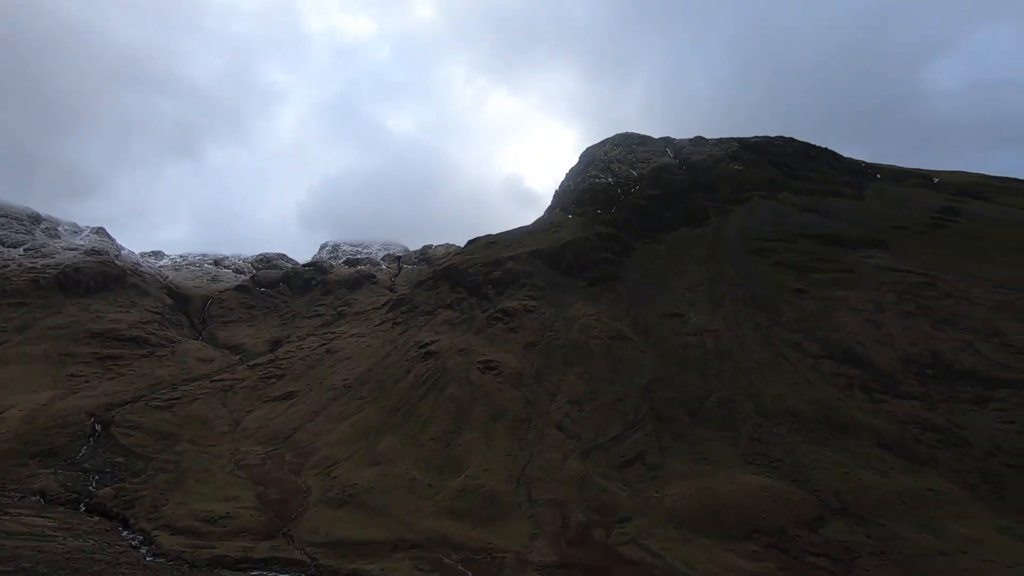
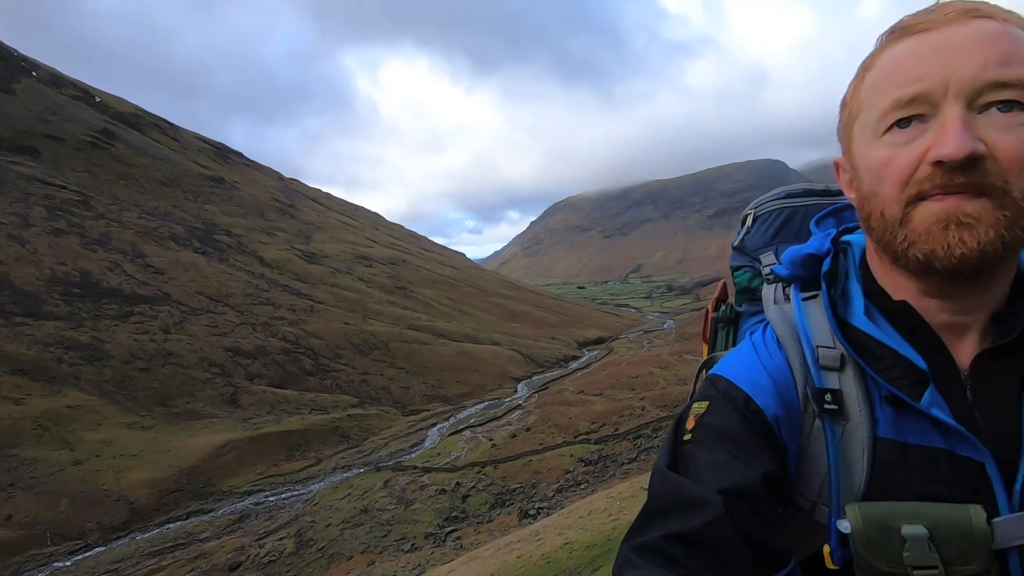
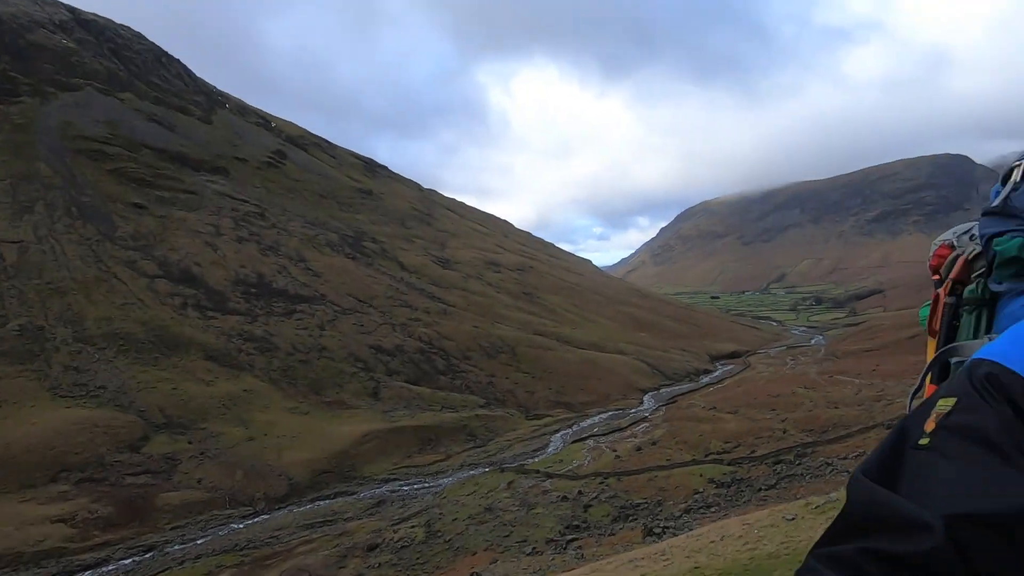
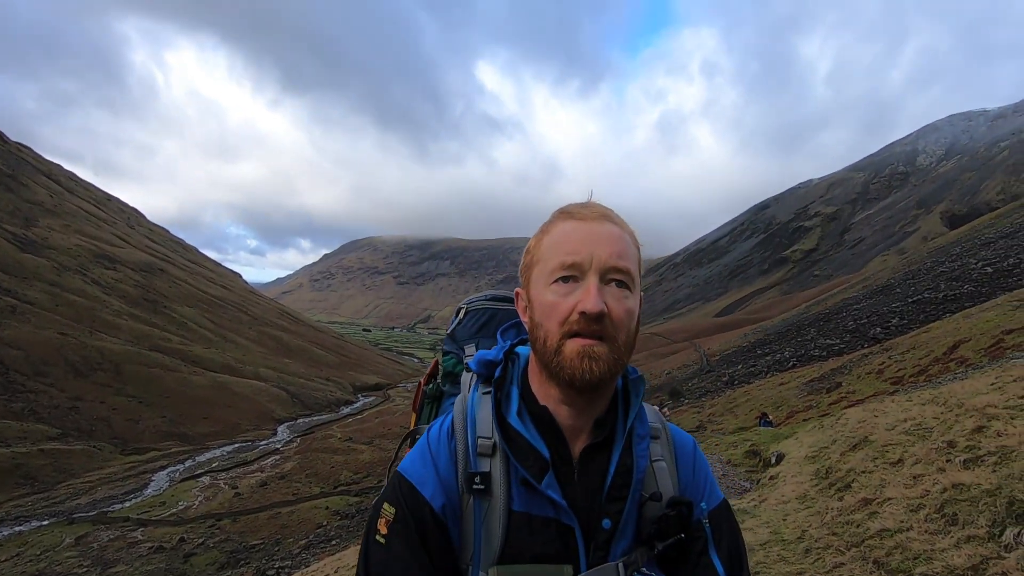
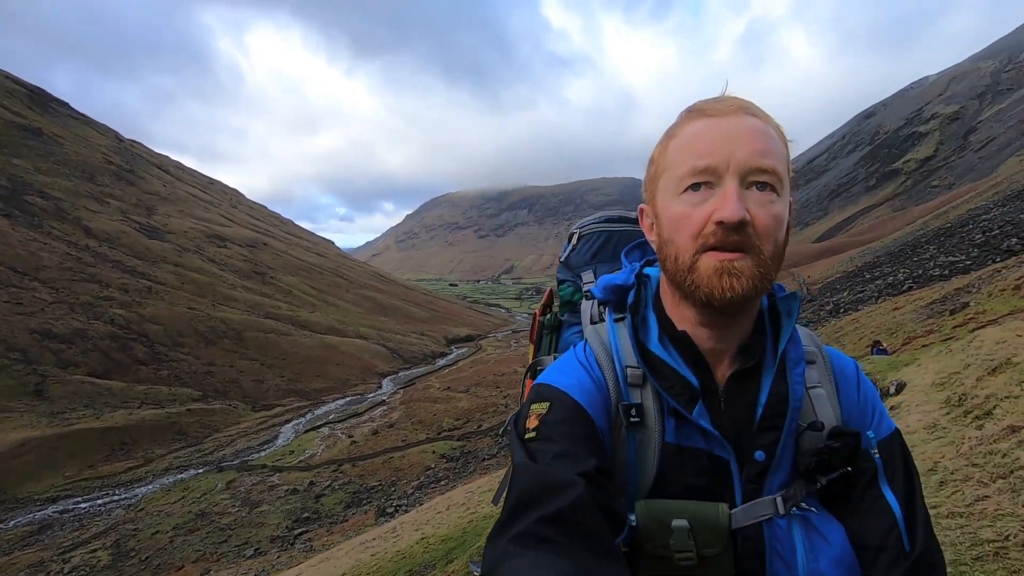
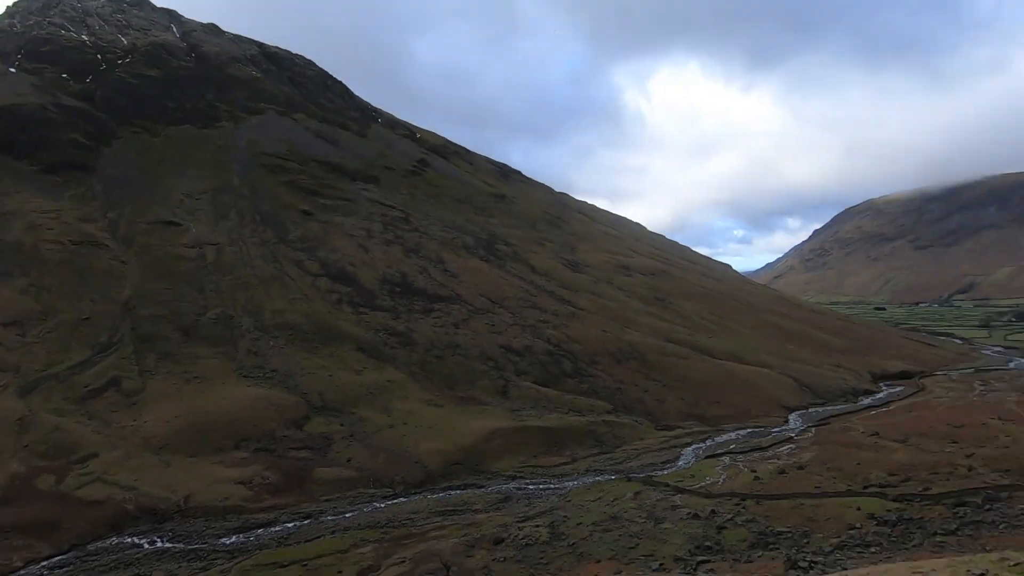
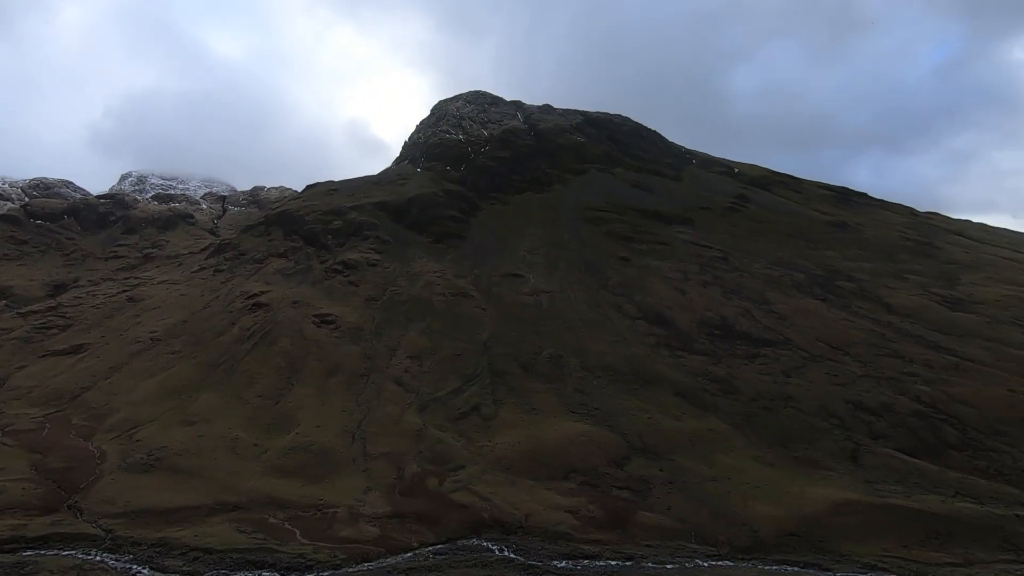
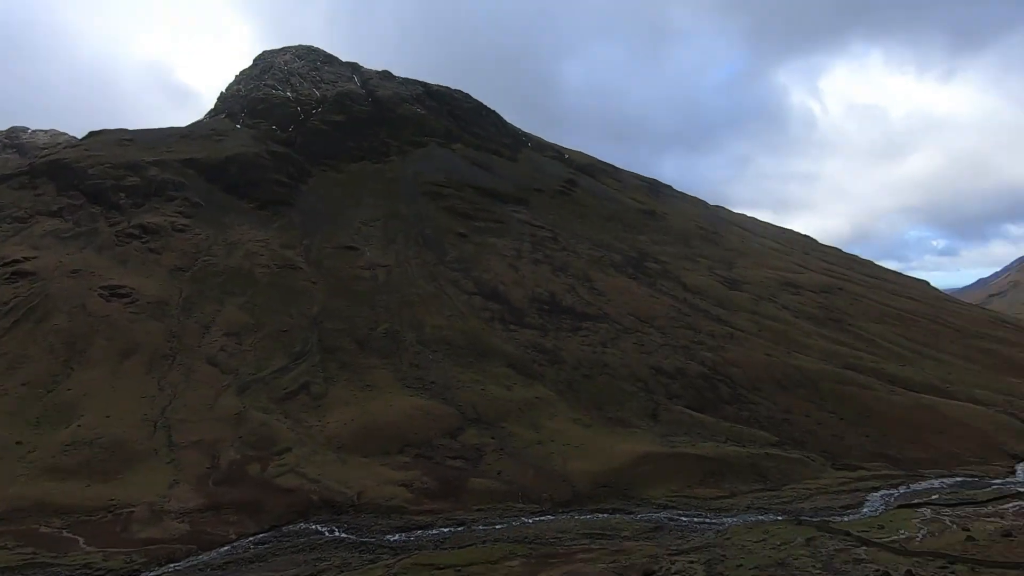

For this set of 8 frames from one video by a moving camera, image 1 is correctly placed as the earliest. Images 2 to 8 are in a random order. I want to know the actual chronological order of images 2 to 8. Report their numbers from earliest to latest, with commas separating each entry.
7, 8, 6, 3, 2, 5, 4
